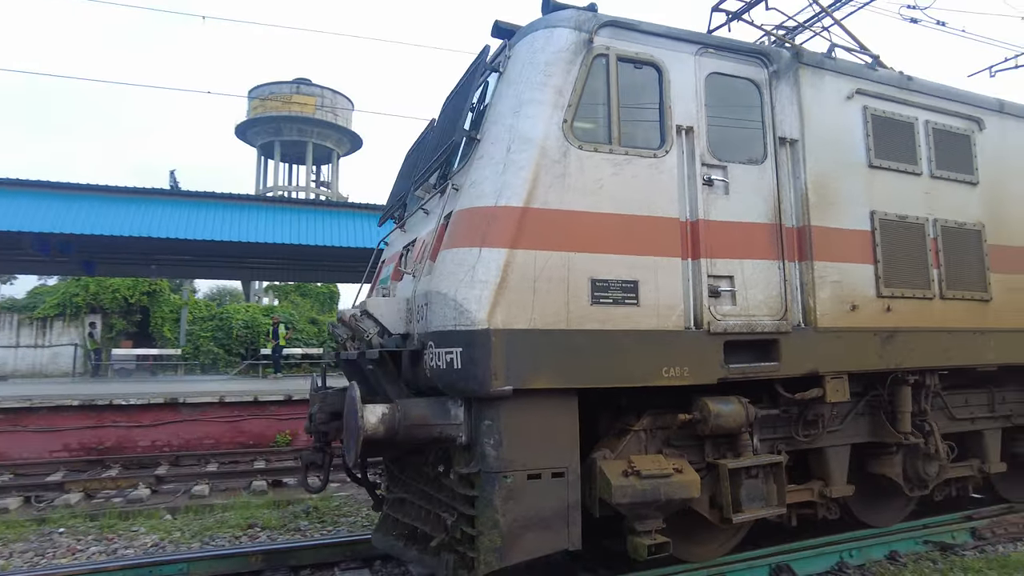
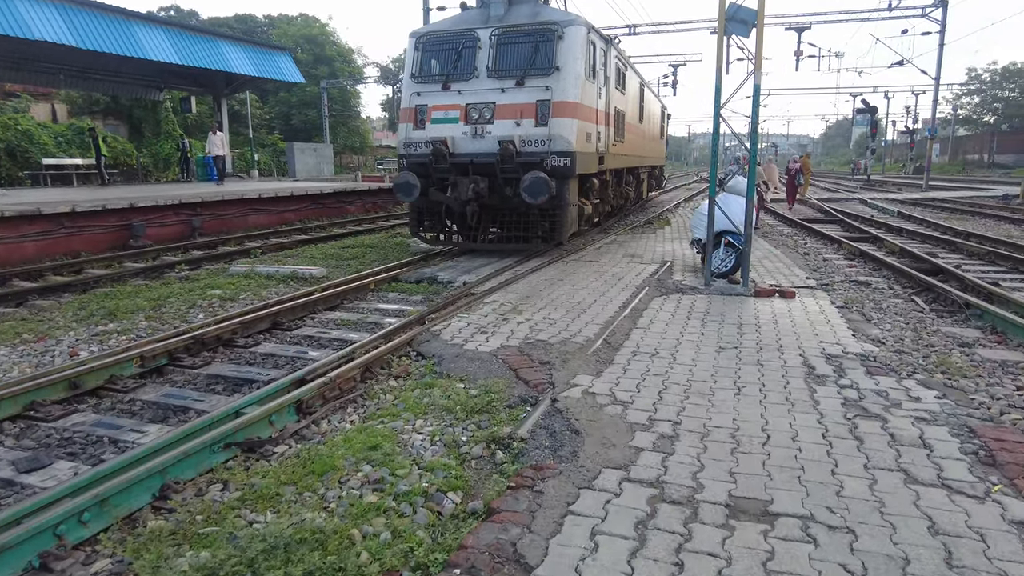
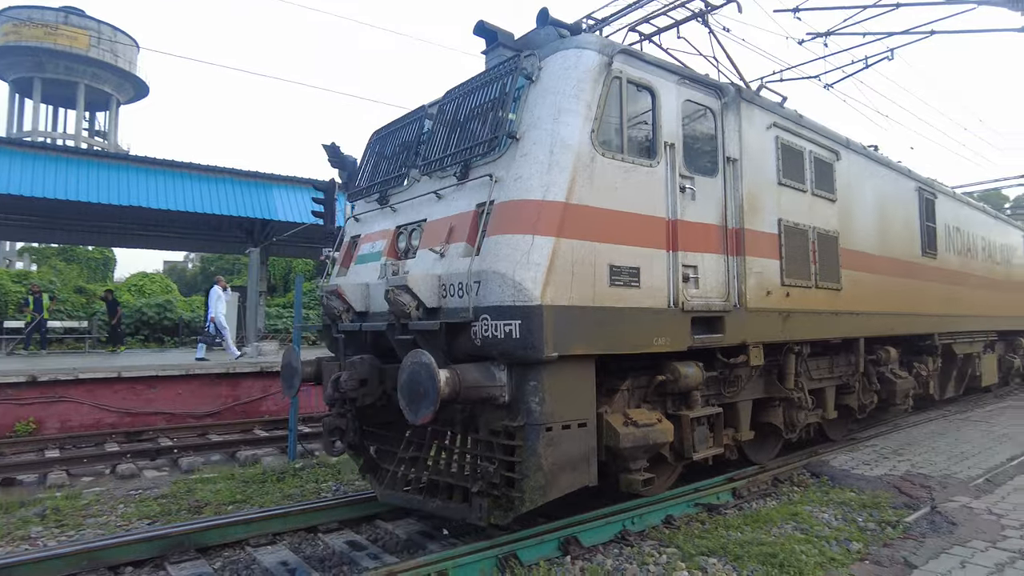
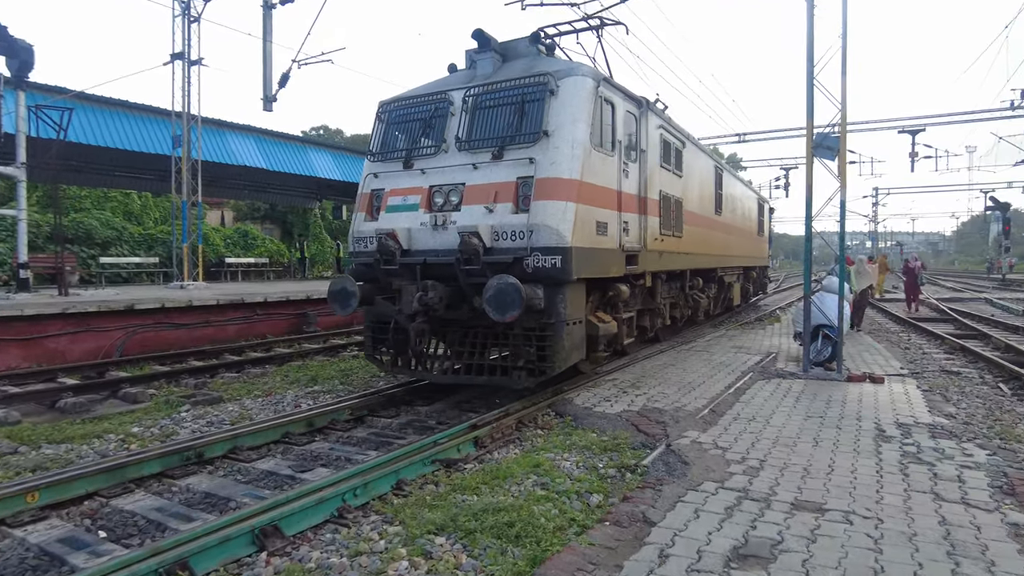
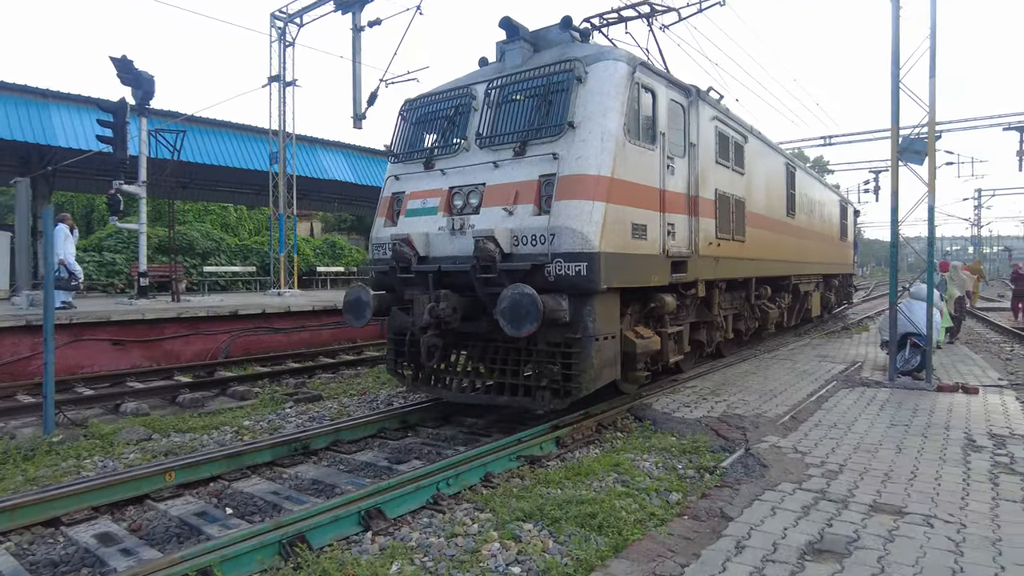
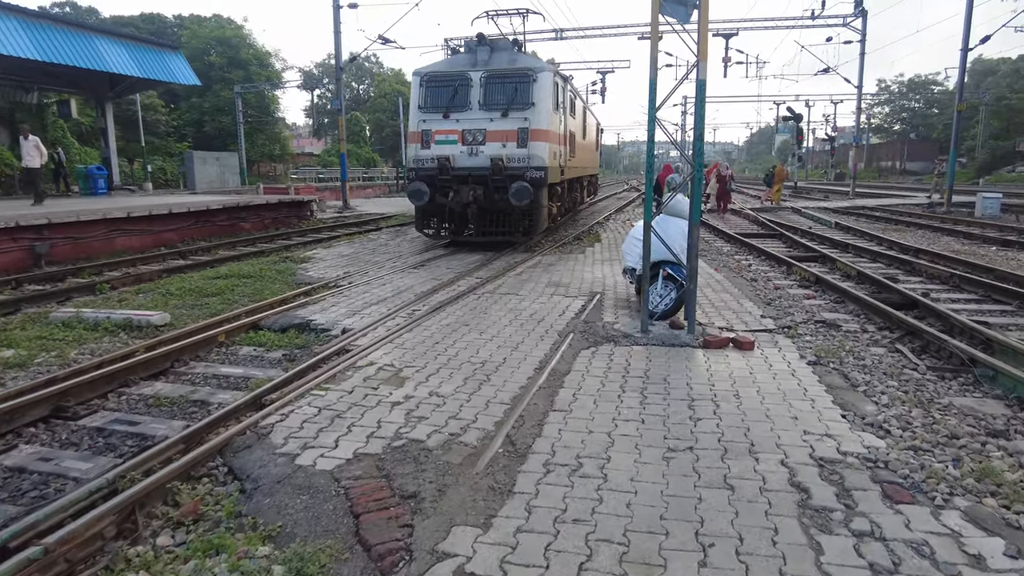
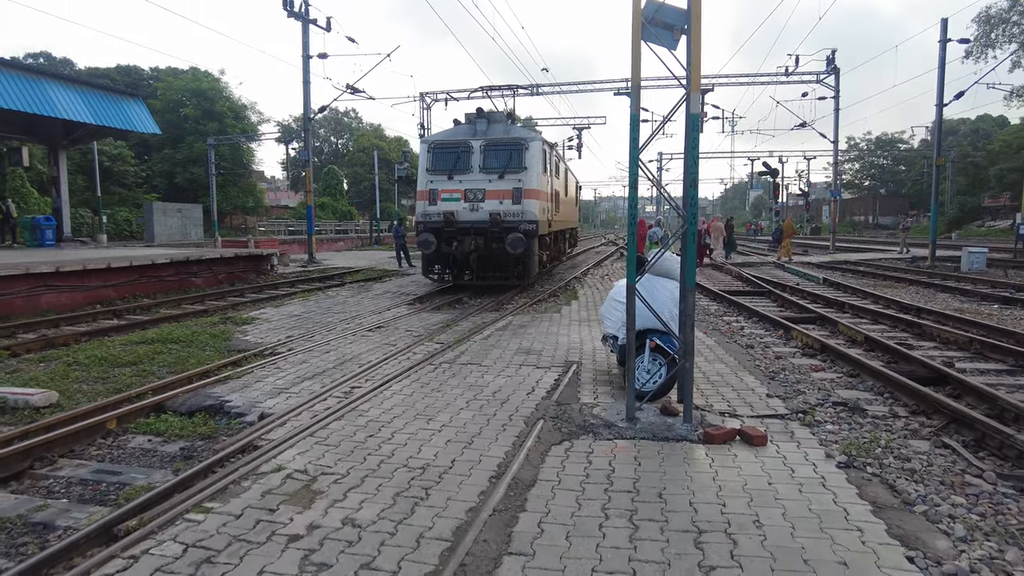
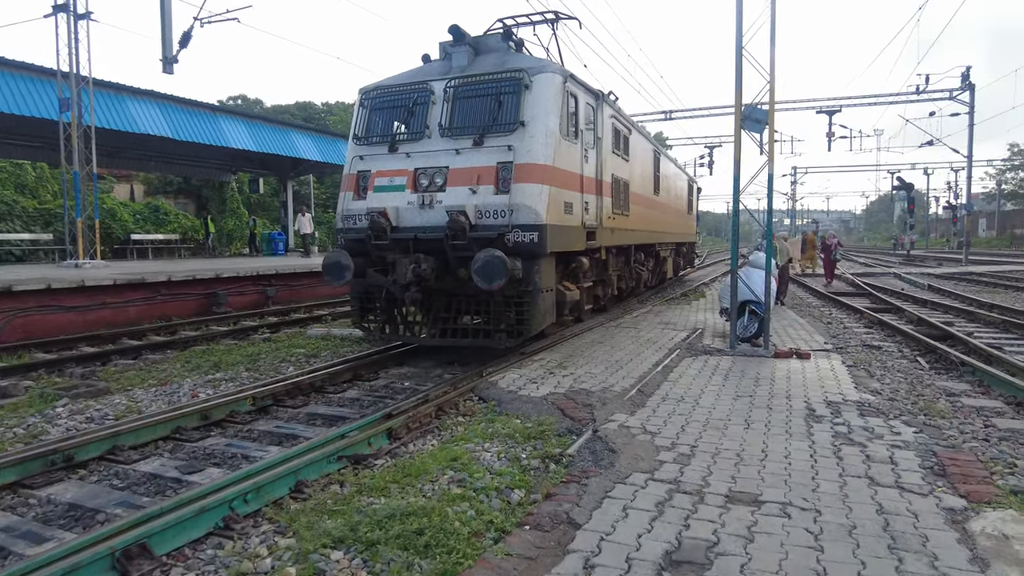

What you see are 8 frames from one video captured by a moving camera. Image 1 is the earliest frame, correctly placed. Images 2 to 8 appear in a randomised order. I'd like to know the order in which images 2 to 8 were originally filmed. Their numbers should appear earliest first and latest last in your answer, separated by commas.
3, 5, 4, 8, 2, 6, 7
